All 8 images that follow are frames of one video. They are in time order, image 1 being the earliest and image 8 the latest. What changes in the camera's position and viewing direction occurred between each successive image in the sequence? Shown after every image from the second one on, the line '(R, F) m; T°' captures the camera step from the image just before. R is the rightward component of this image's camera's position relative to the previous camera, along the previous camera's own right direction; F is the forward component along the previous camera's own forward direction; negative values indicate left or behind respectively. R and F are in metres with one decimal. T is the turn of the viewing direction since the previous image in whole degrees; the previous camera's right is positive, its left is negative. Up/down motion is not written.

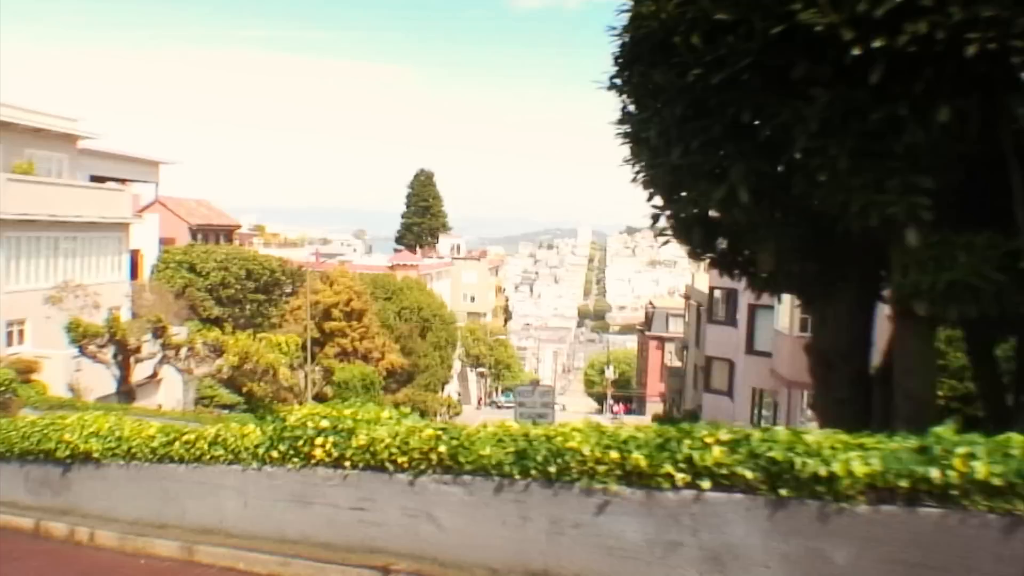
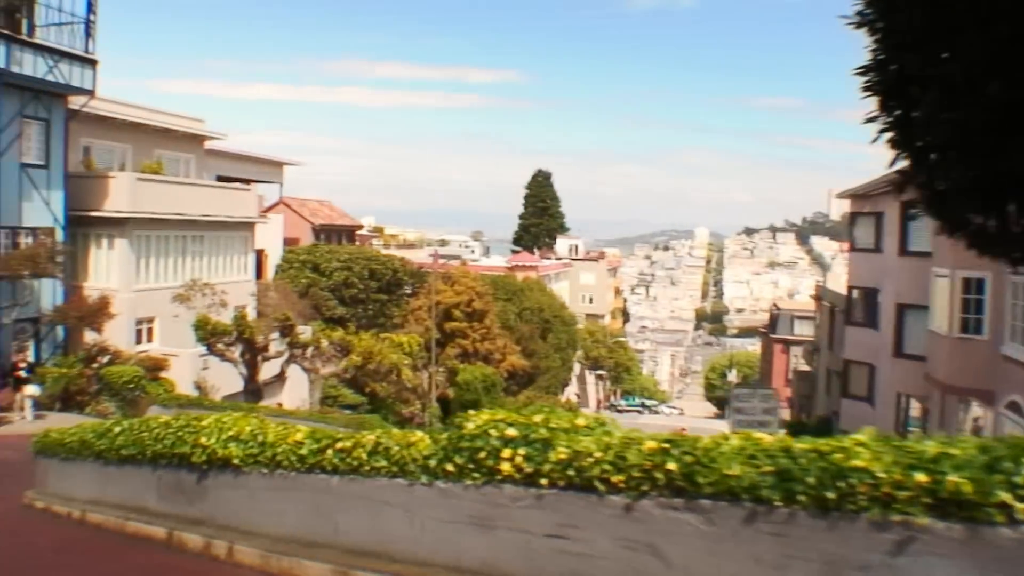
(-0.4, +1.0) m; -5°
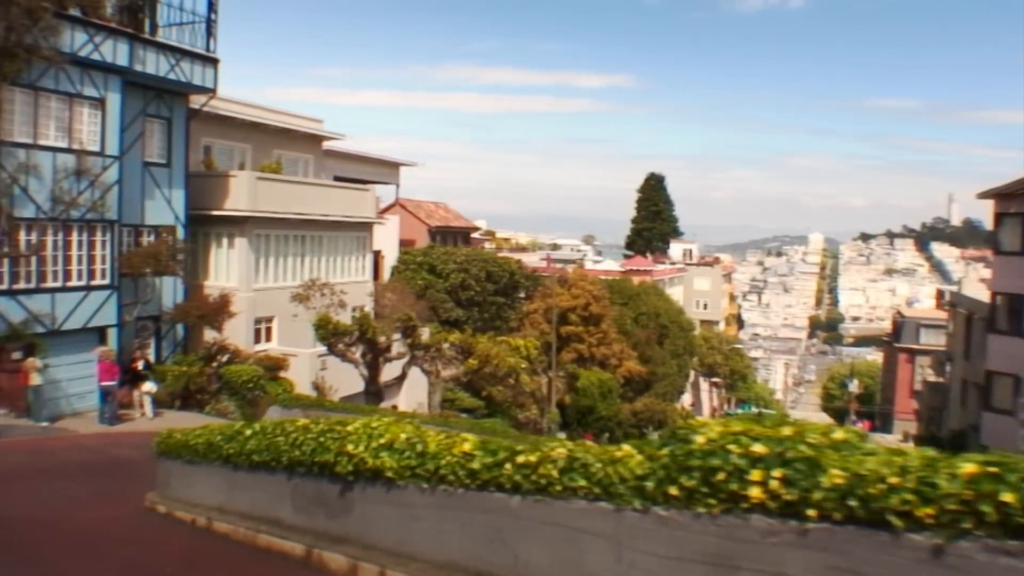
(-0.4, +1.0) m; -5°
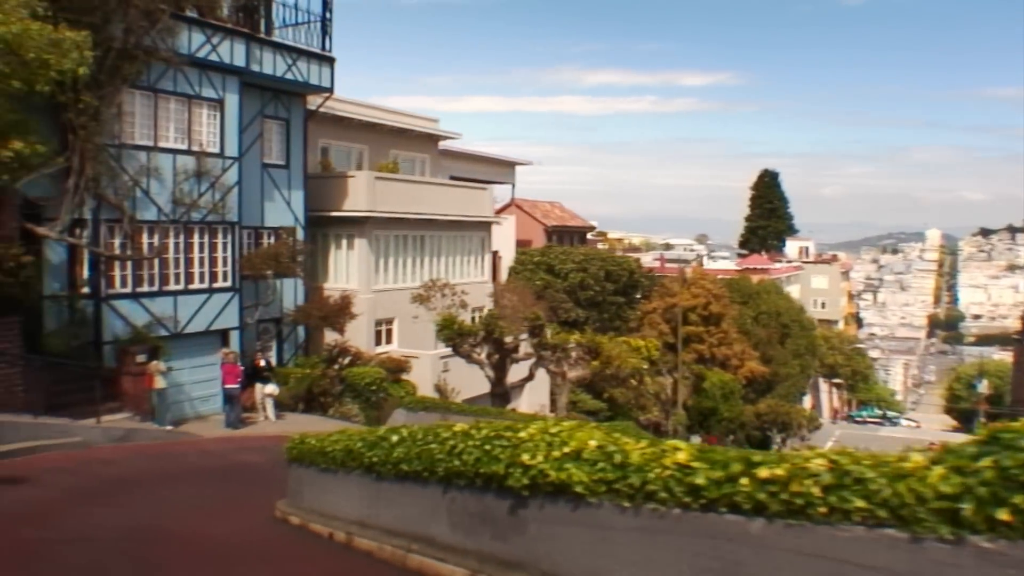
(-0.4, +0.9) m; -5°
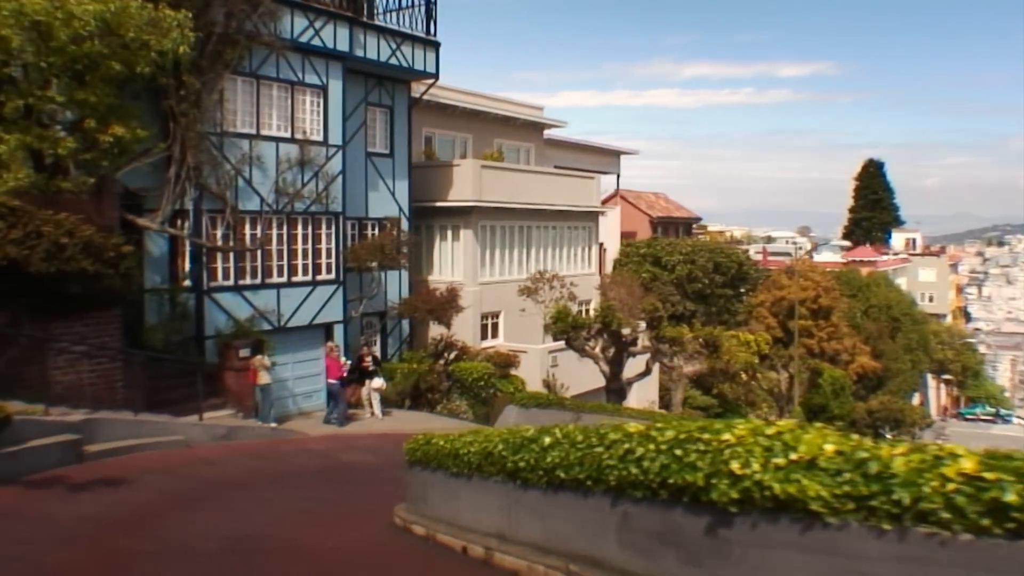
(-0.4, +1.1) m; -4°
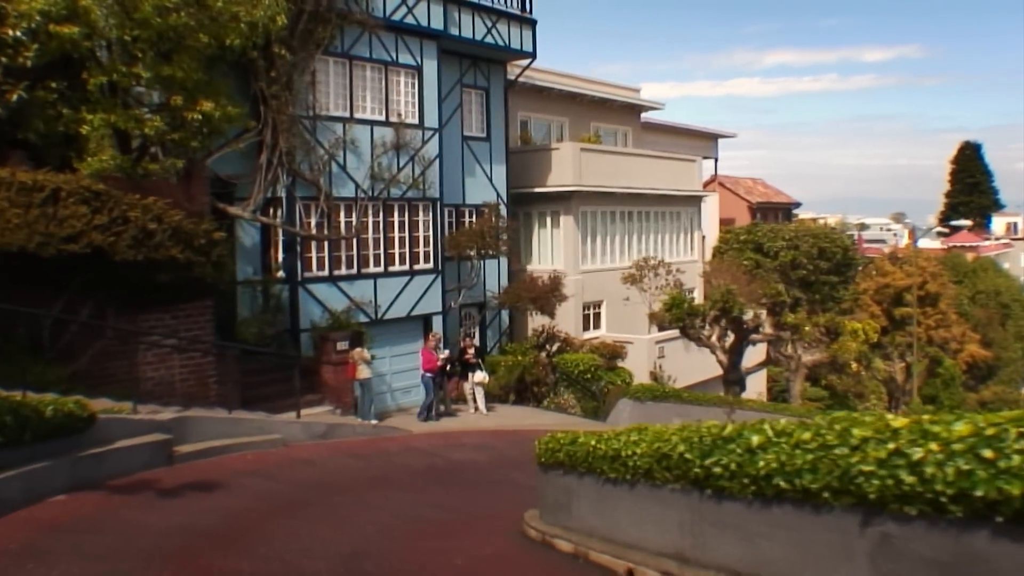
(-0.4, +1.4) m; -4°
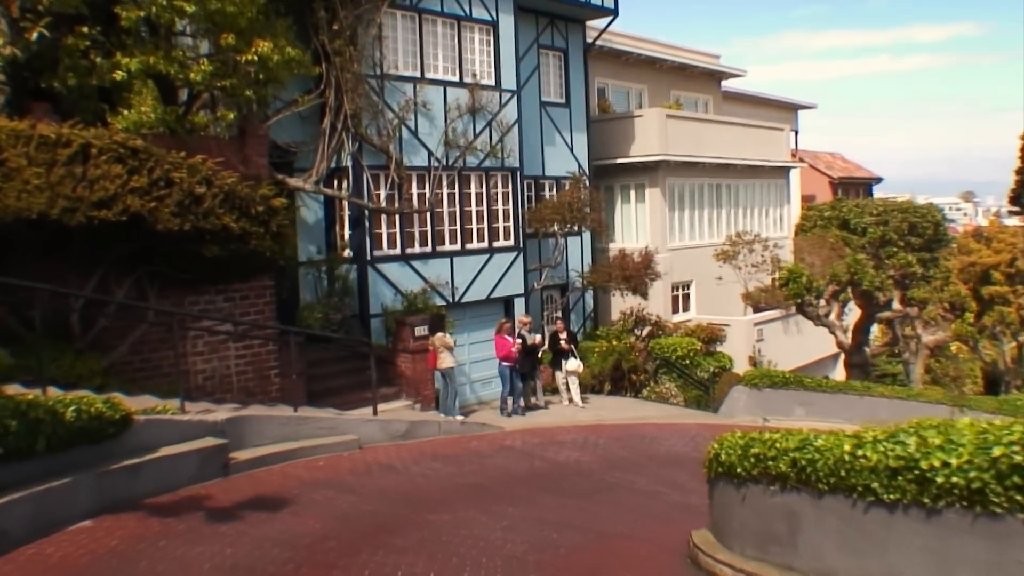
(-0.6, +2.4) m; -2°
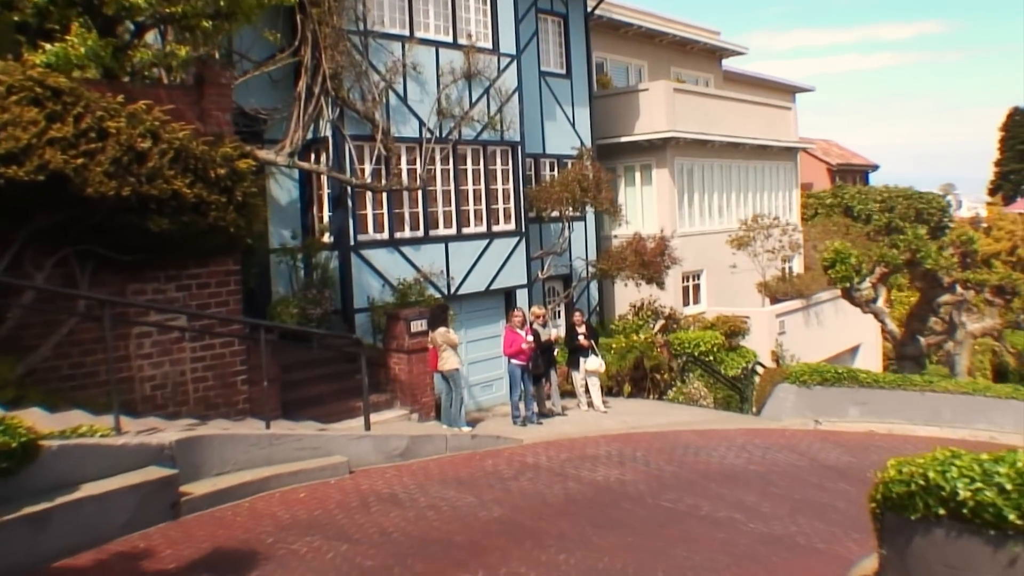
(-0.4, +2.6) m; +1°
